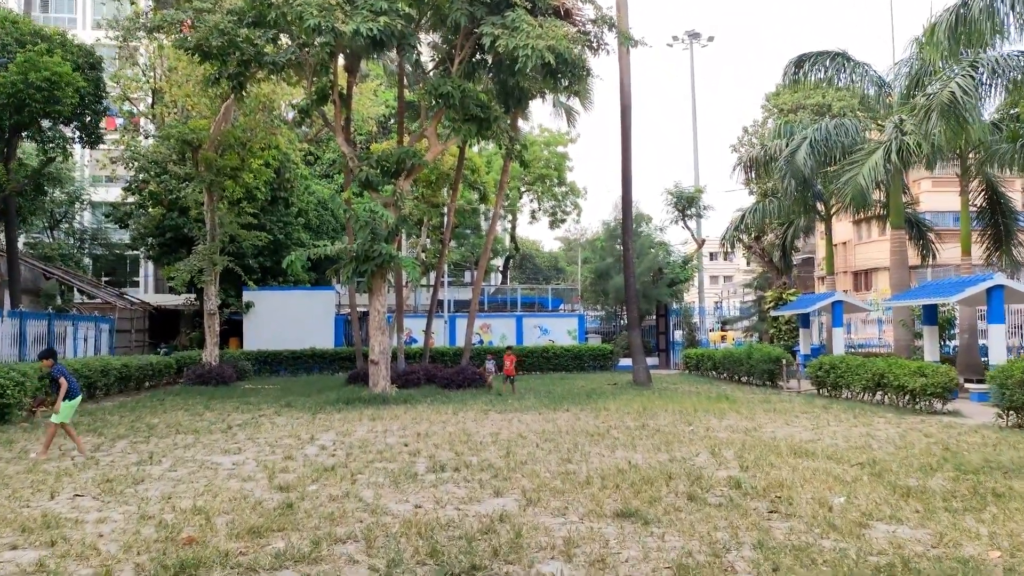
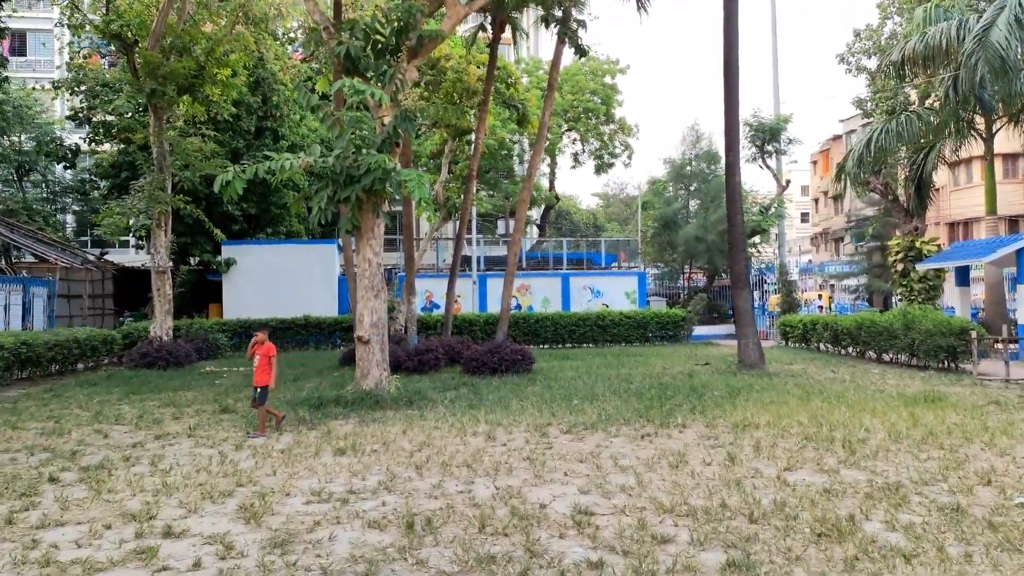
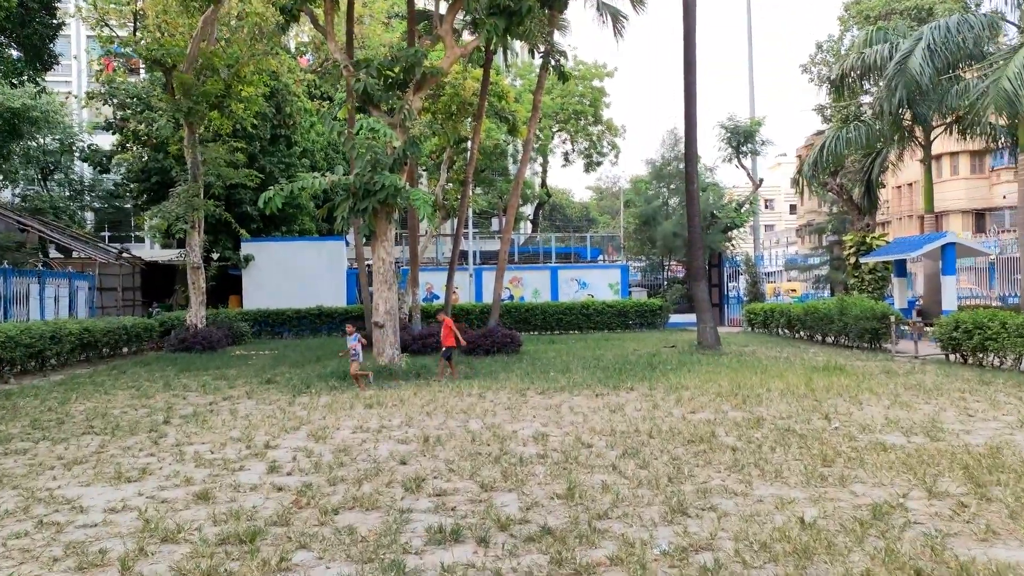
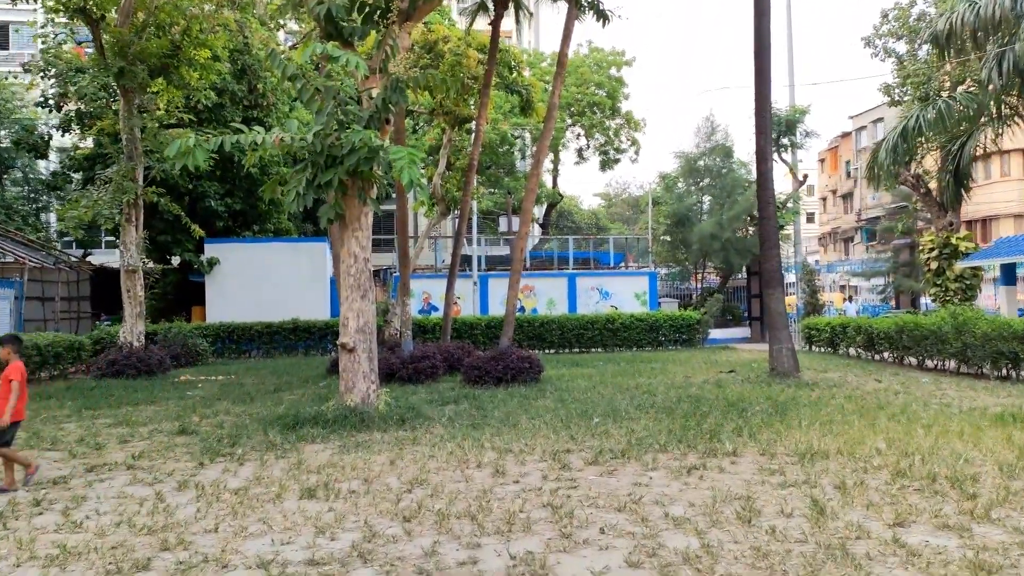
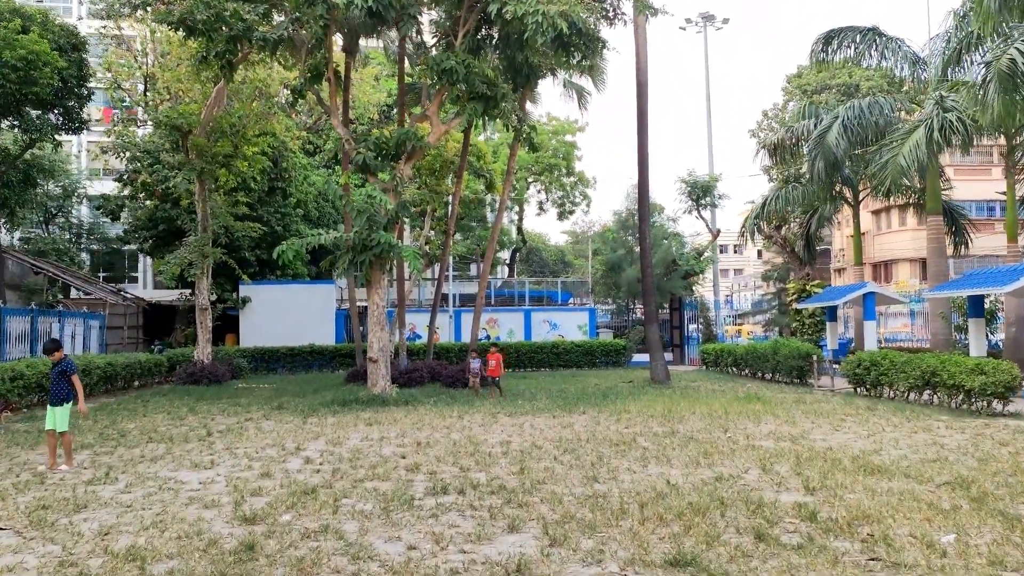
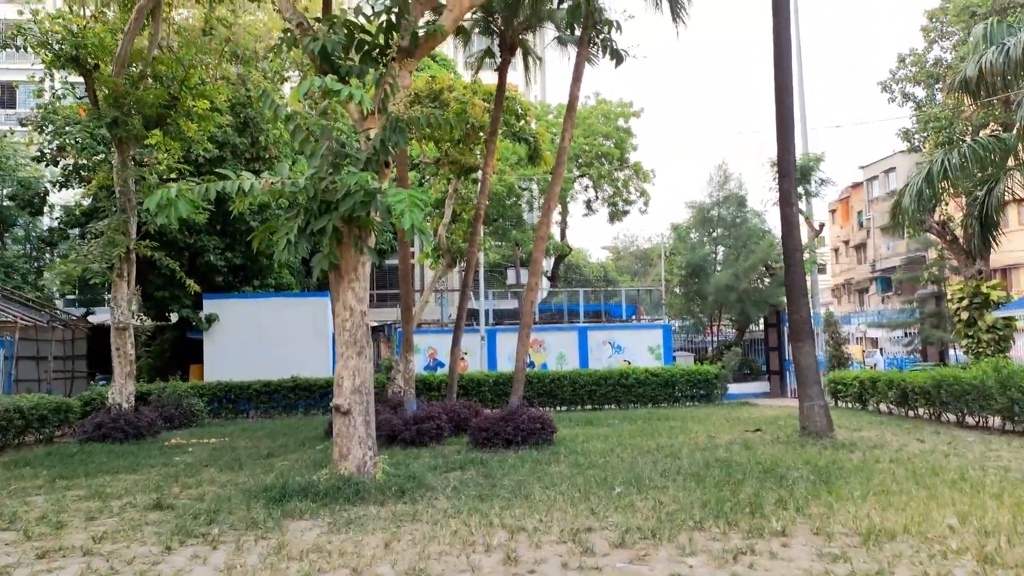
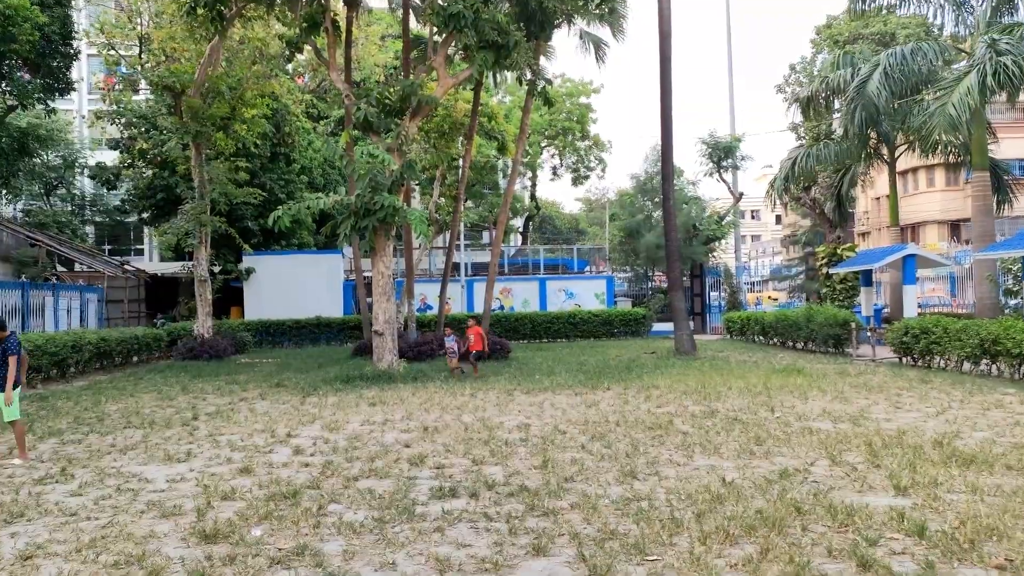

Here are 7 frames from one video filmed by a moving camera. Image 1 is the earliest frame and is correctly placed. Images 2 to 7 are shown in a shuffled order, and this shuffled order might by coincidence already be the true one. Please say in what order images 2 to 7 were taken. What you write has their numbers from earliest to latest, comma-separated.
5, 7, 3, 2, 4, 6
